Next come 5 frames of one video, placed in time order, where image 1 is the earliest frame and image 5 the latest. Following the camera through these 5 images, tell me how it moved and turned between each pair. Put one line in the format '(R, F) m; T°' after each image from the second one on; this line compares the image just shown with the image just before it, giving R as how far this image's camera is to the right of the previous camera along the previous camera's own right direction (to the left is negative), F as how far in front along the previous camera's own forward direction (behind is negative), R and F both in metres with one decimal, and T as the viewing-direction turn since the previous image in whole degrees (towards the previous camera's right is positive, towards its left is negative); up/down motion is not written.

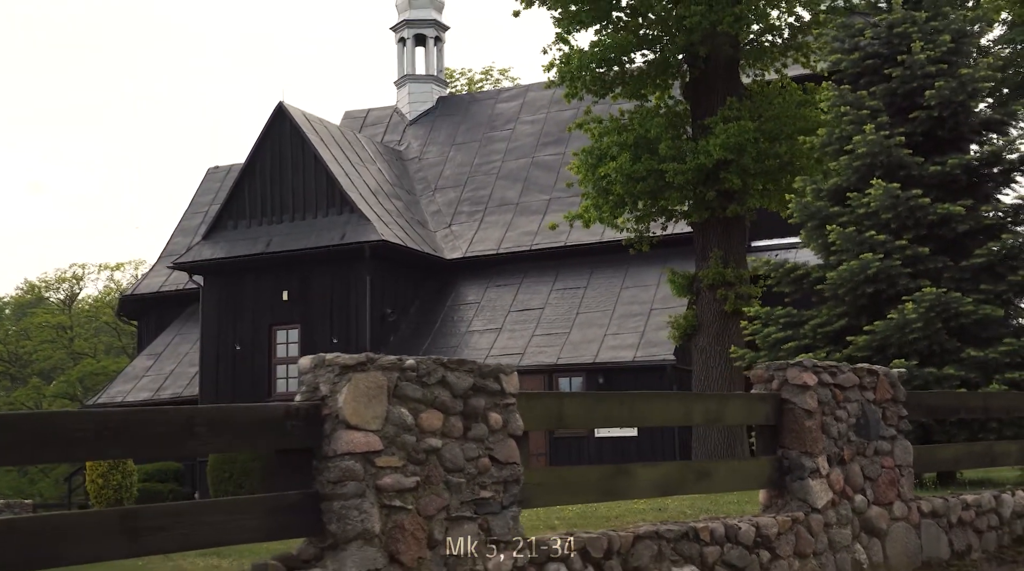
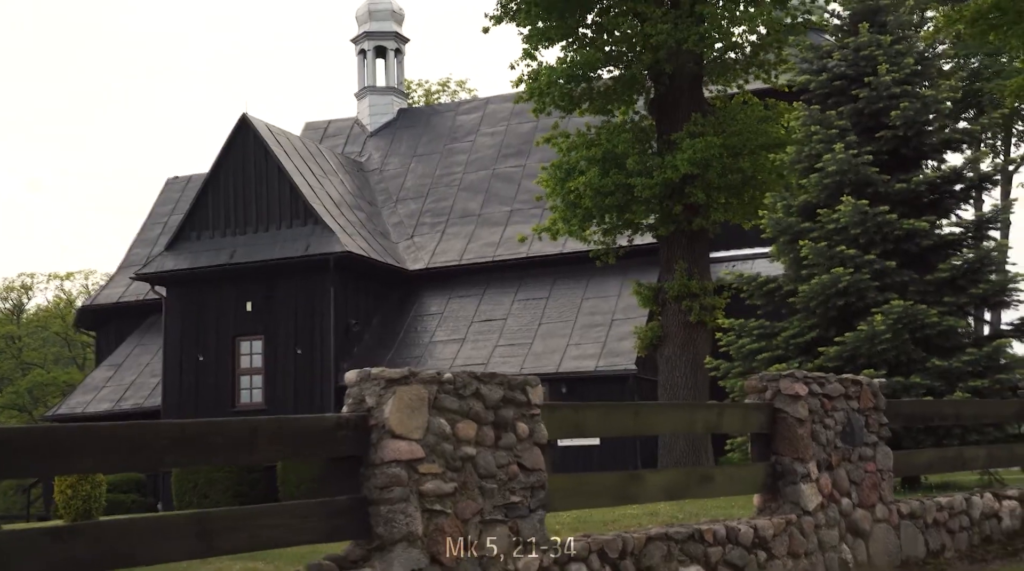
(-0.4, -0.5) m; +2°
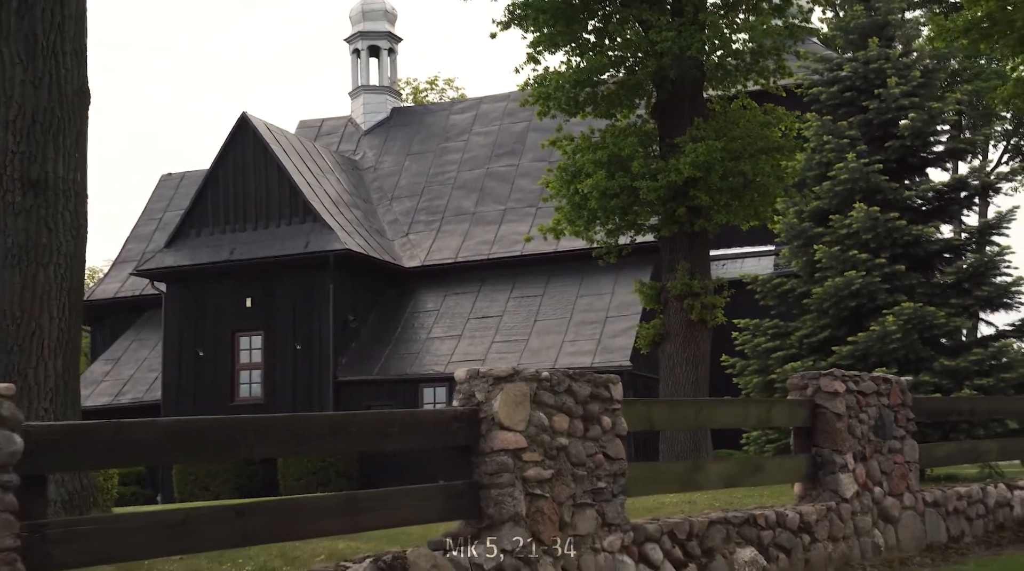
(-0.7, -0.8) m; +1°
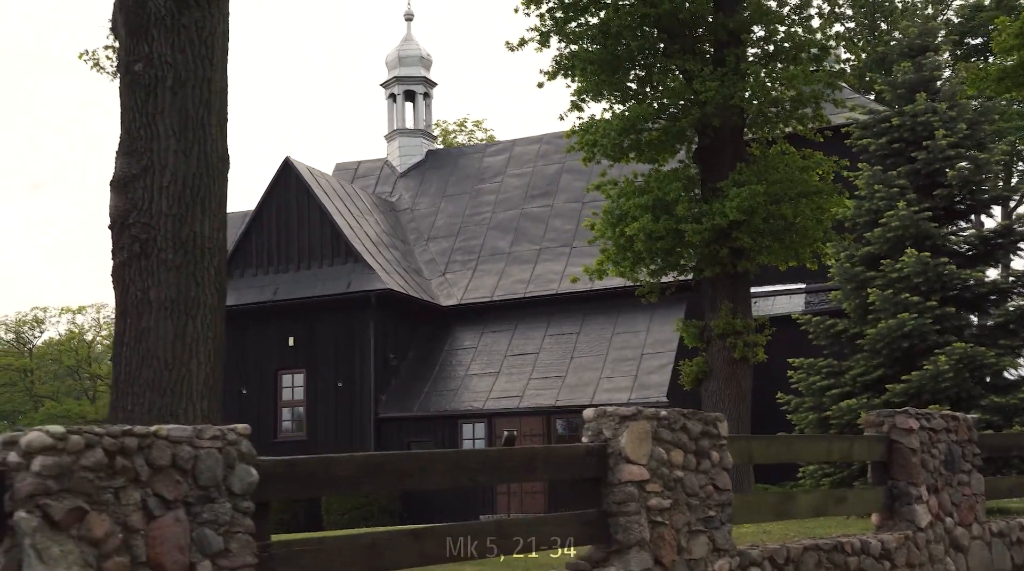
(-0.7, -0.9) m; -1°
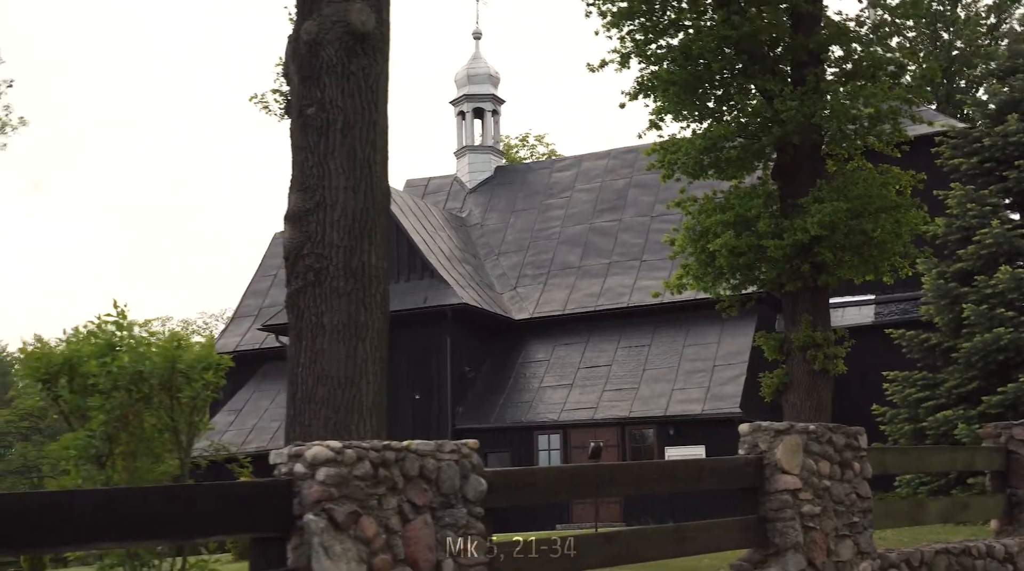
(-0.8, -0.8) m; -2°
